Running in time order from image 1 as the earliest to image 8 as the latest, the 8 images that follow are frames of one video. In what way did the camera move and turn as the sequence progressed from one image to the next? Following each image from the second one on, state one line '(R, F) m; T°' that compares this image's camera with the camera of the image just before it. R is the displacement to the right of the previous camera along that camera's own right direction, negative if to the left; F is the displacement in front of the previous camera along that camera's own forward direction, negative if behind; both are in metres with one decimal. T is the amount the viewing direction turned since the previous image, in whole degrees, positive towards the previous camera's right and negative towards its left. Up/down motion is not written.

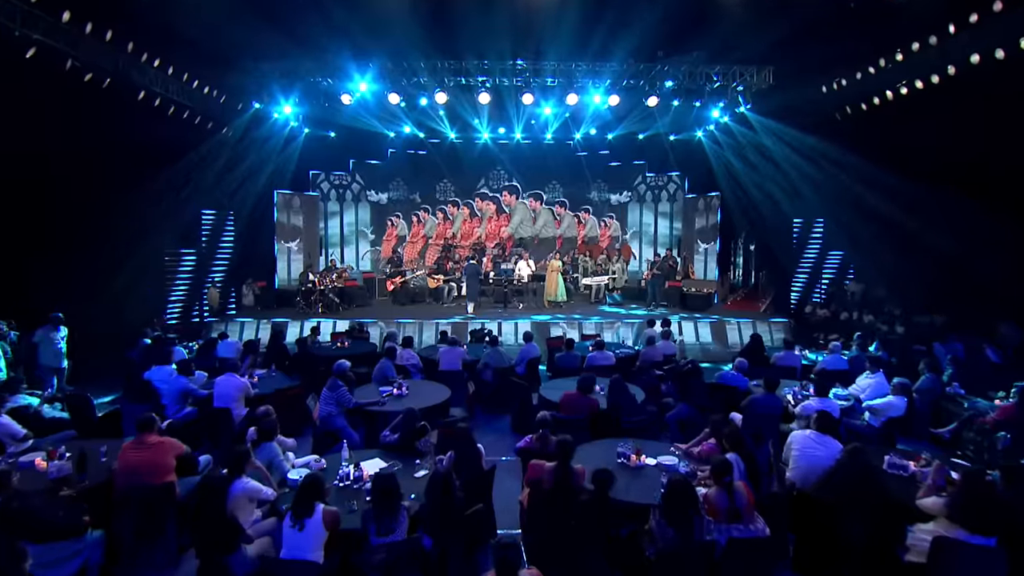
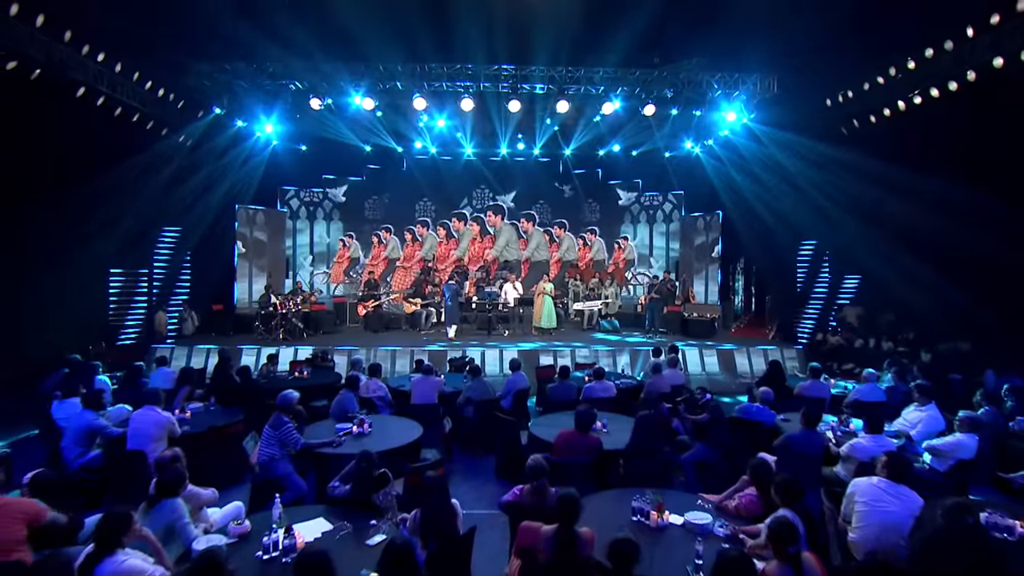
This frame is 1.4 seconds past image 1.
(0.0, +1.5) m; +1°
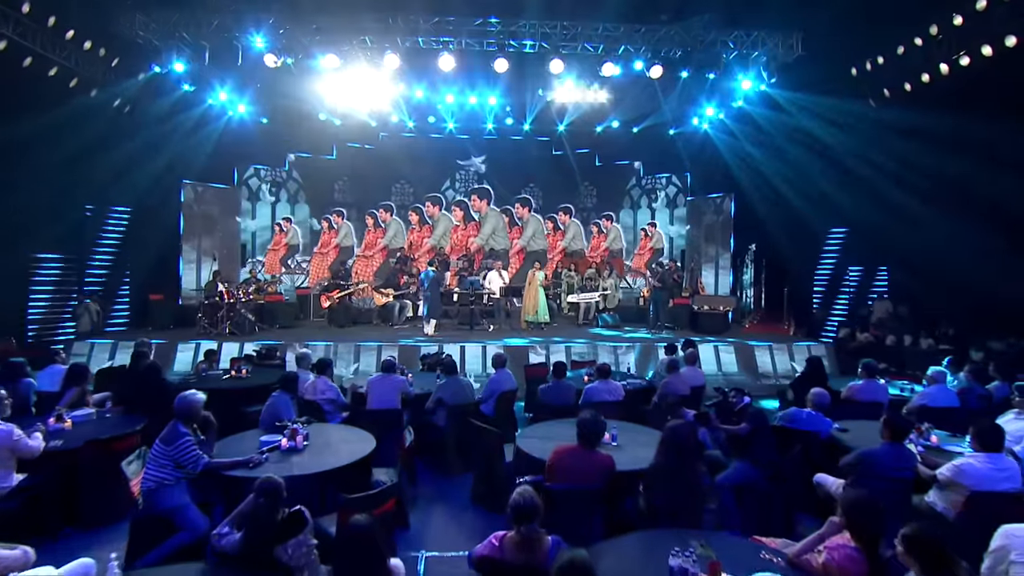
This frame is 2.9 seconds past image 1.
(+0.1, +1.9) m; +1°
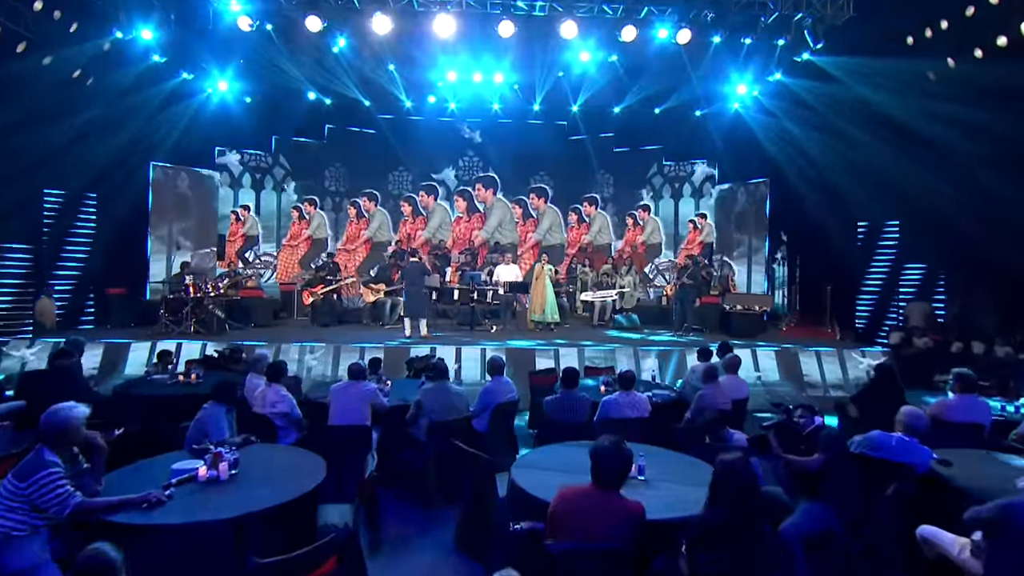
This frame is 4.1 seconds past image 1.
(+0.1, +1.6) m; -1°
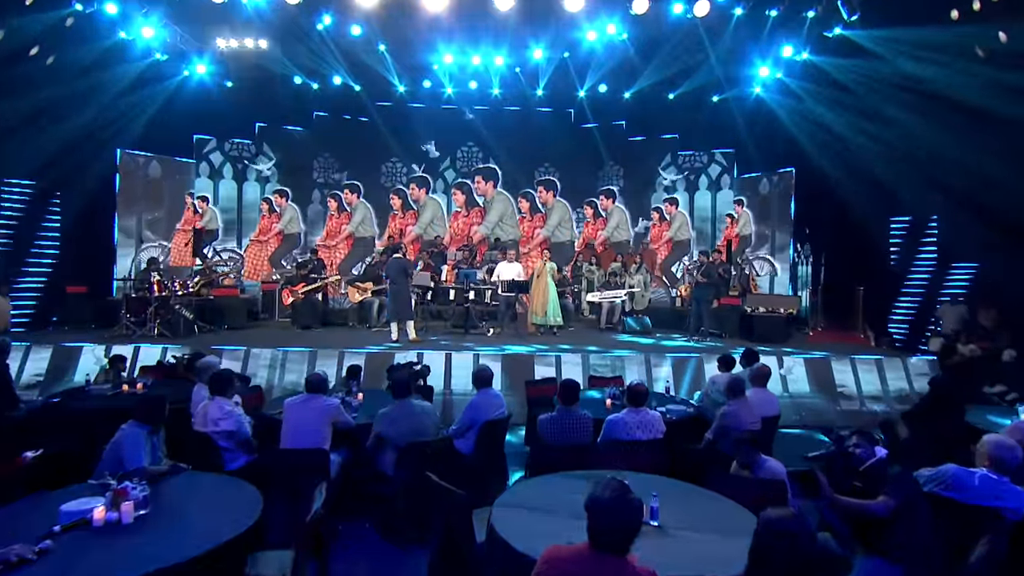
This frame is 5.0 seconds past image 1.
(+0.2, +1.1) m; -1°
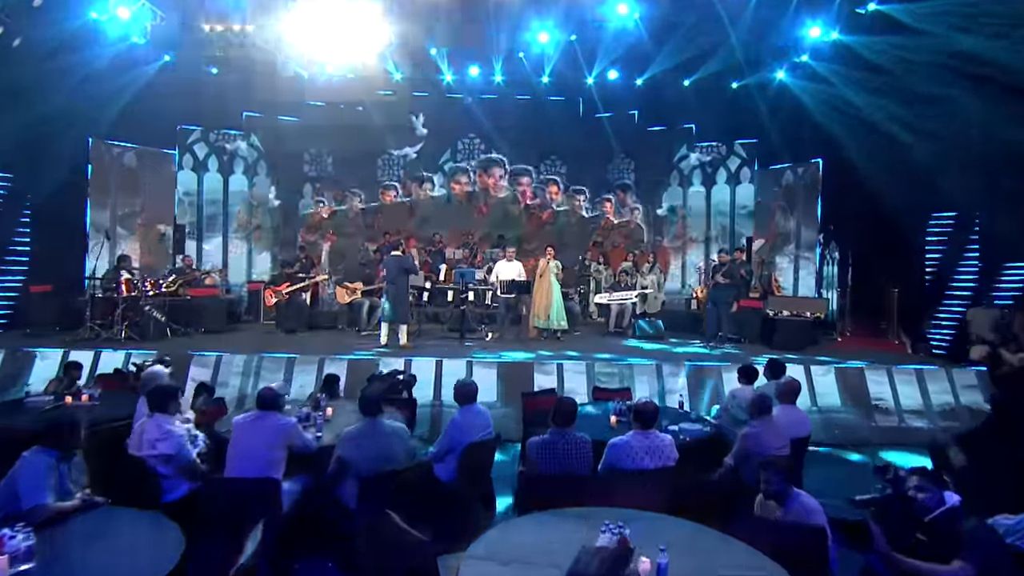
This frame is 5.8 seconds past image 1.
(+0.2, +0.9) m; -1°
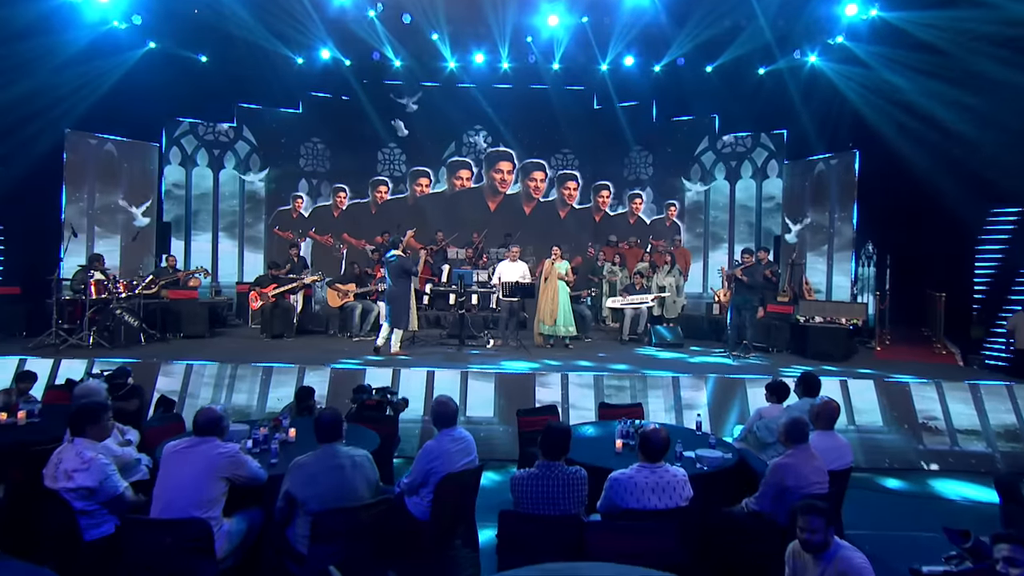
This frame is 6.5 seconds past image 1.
(+0.3, +0.8) m; -2°
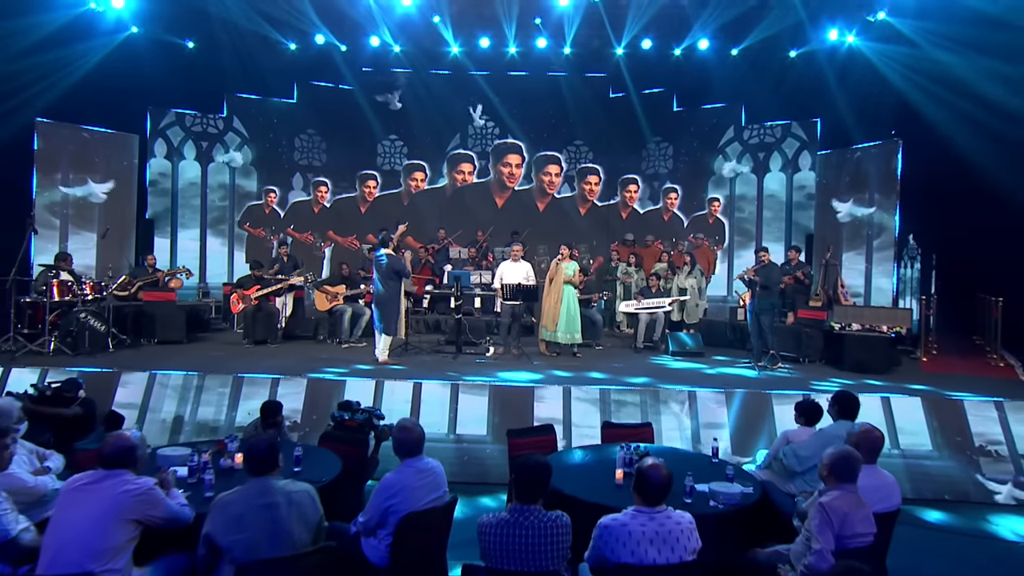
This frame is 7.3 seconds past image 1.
(+0.3, +0.8) m; -2°
